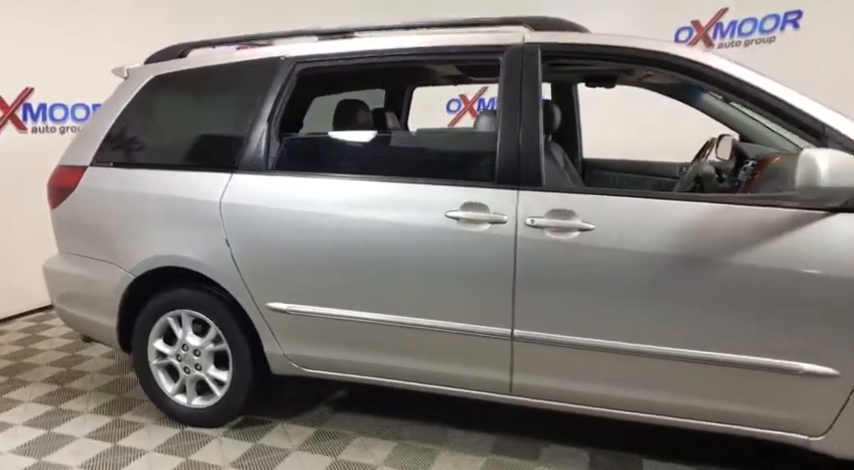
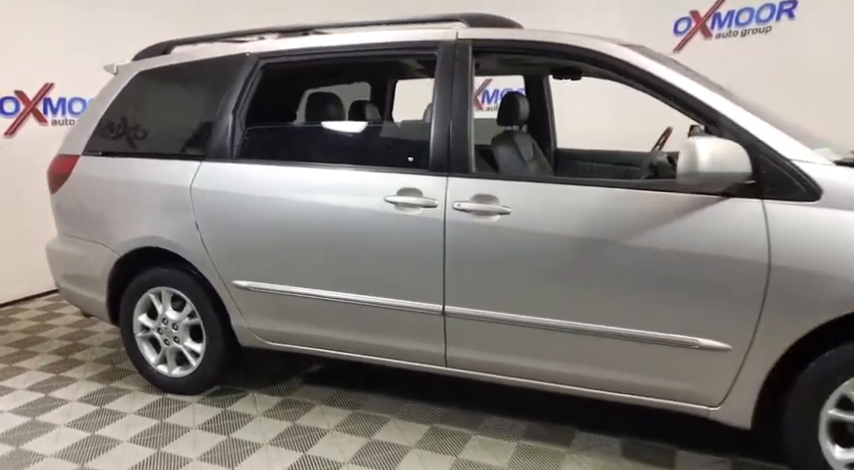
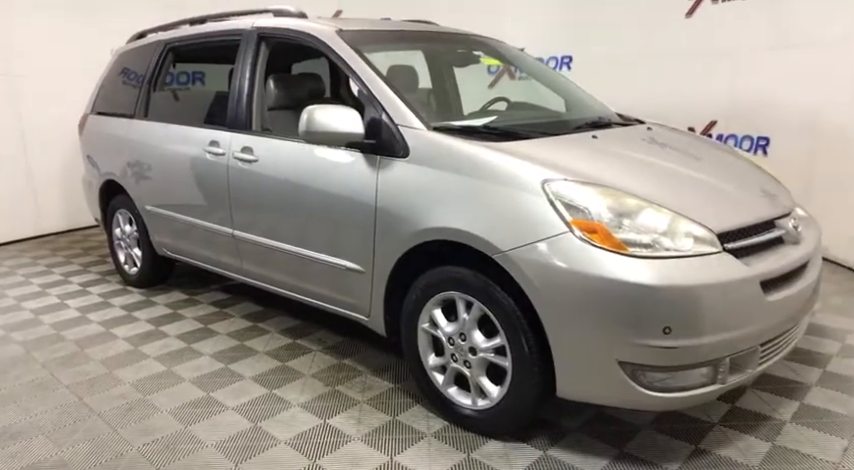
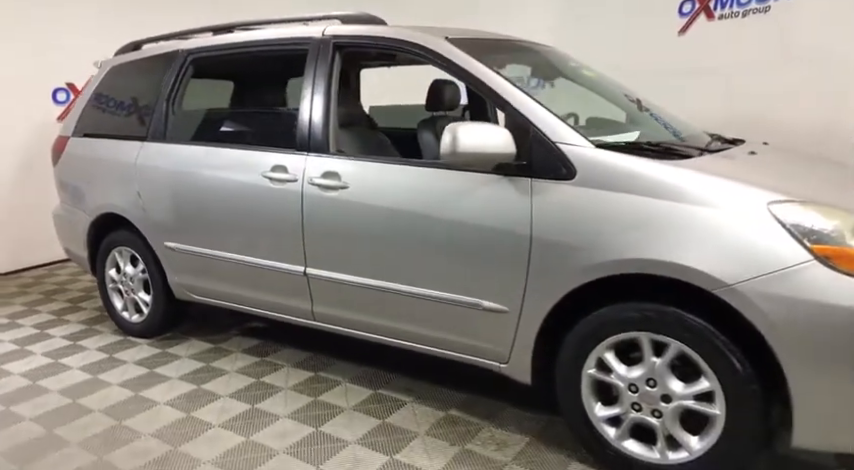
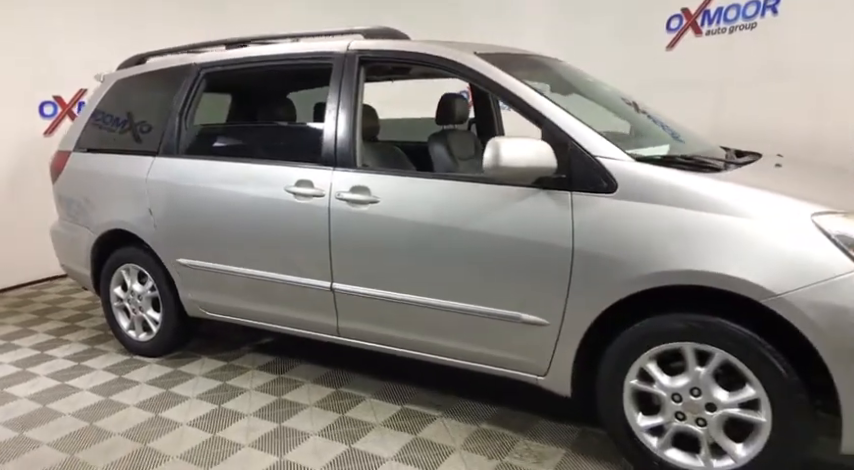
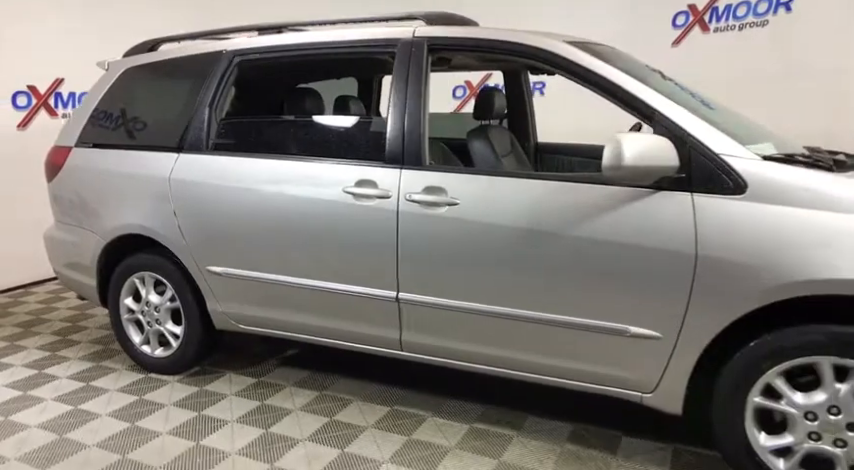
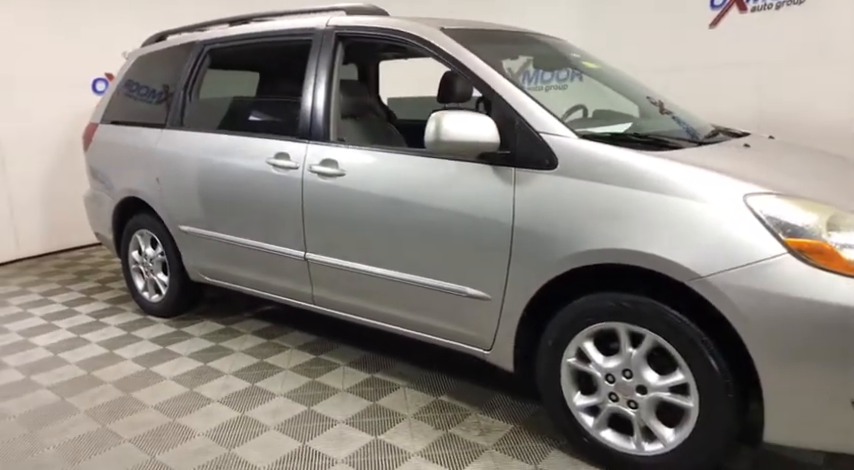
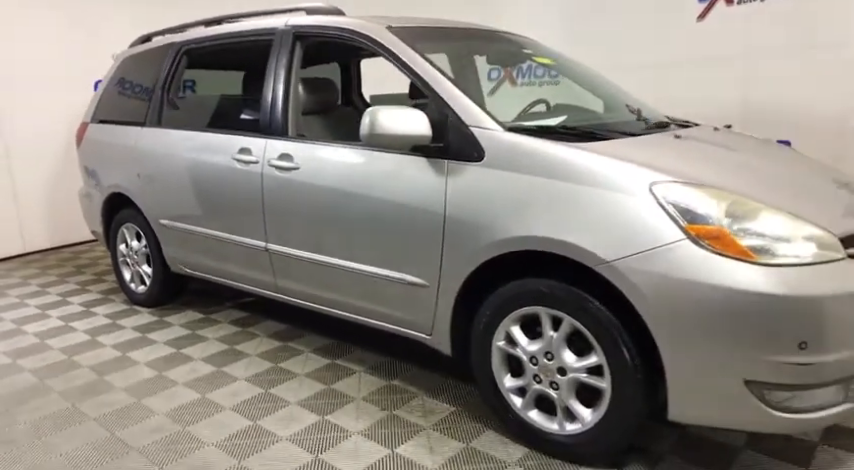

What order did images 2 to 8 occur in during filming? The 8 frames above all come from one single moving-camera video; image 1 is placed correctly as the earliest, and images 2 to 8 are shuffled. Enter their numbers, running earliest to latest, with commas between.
2, 6, 5, 4, 7, 8, 3
